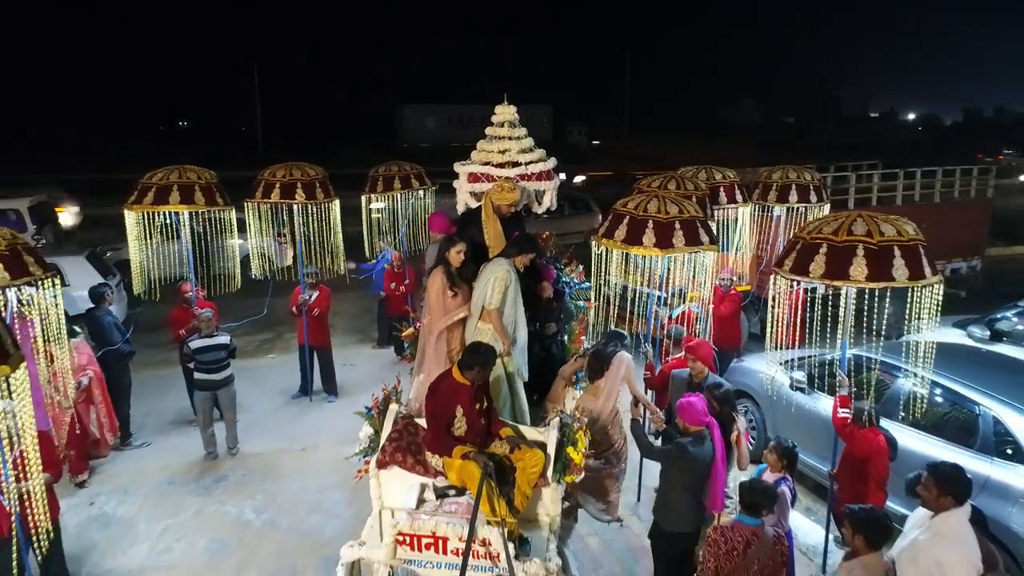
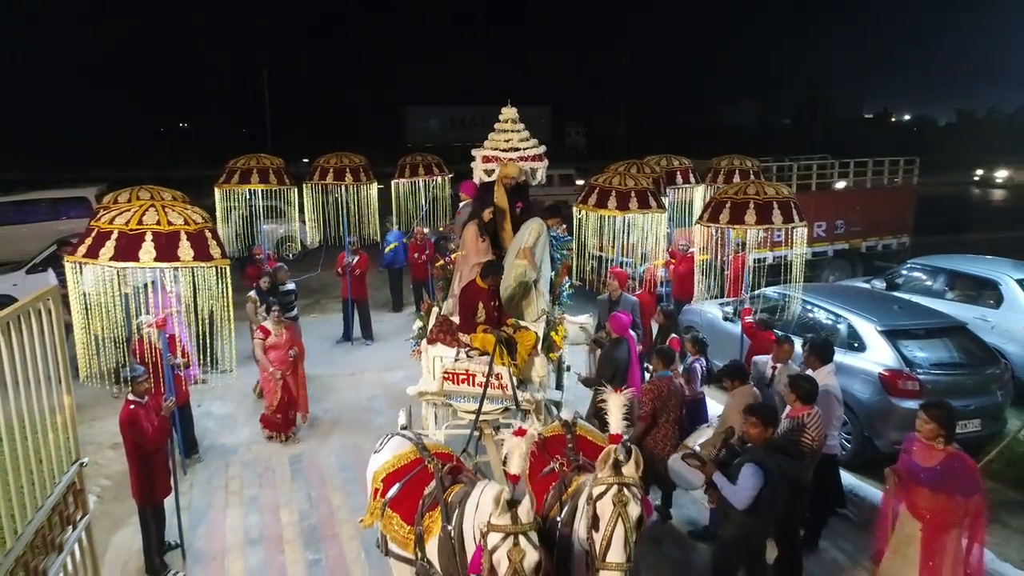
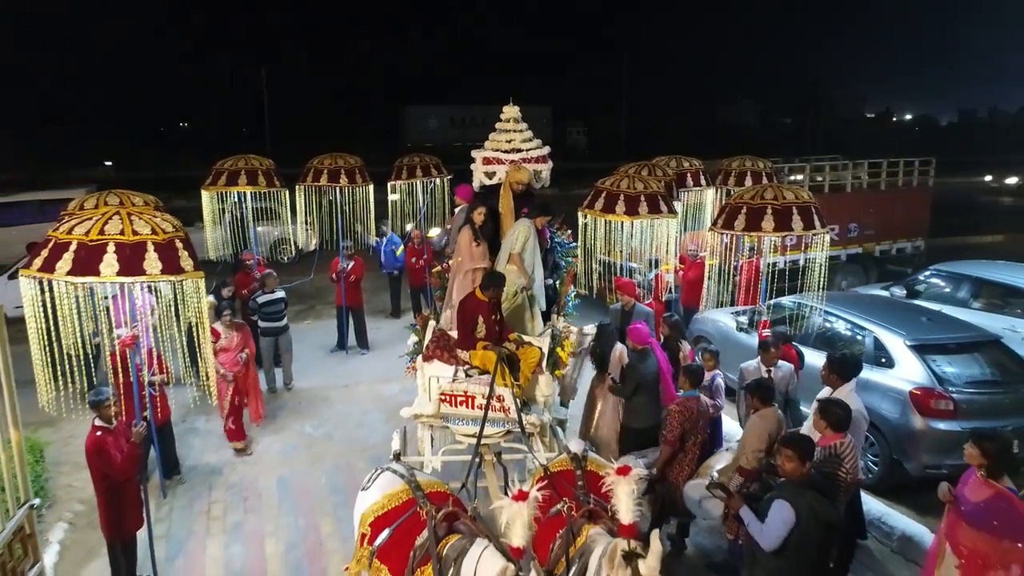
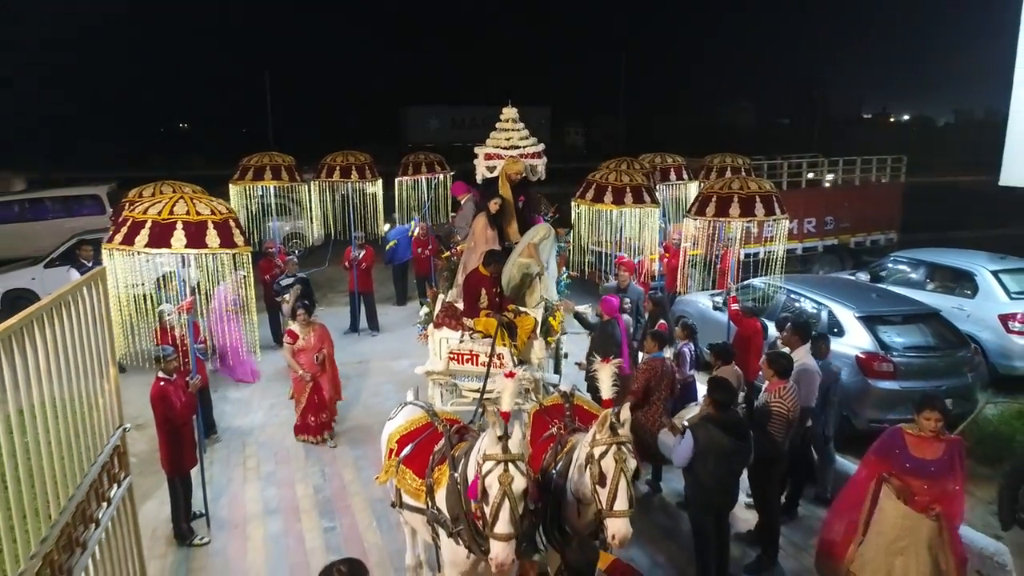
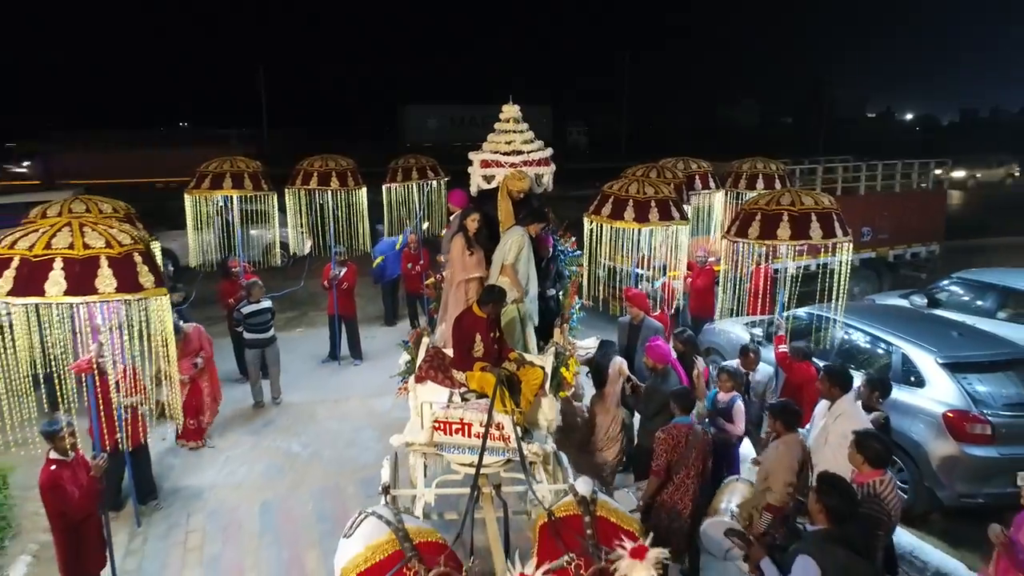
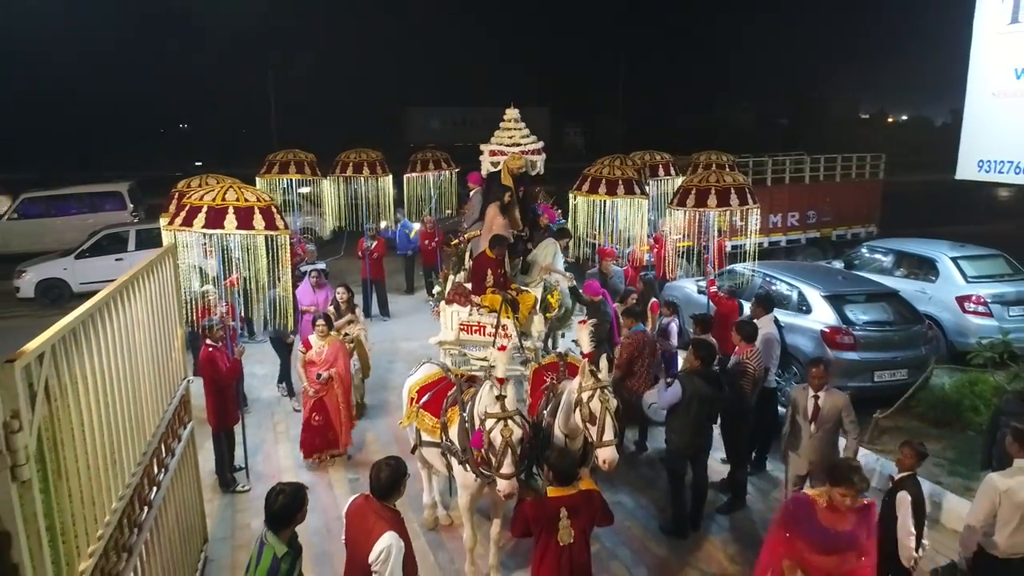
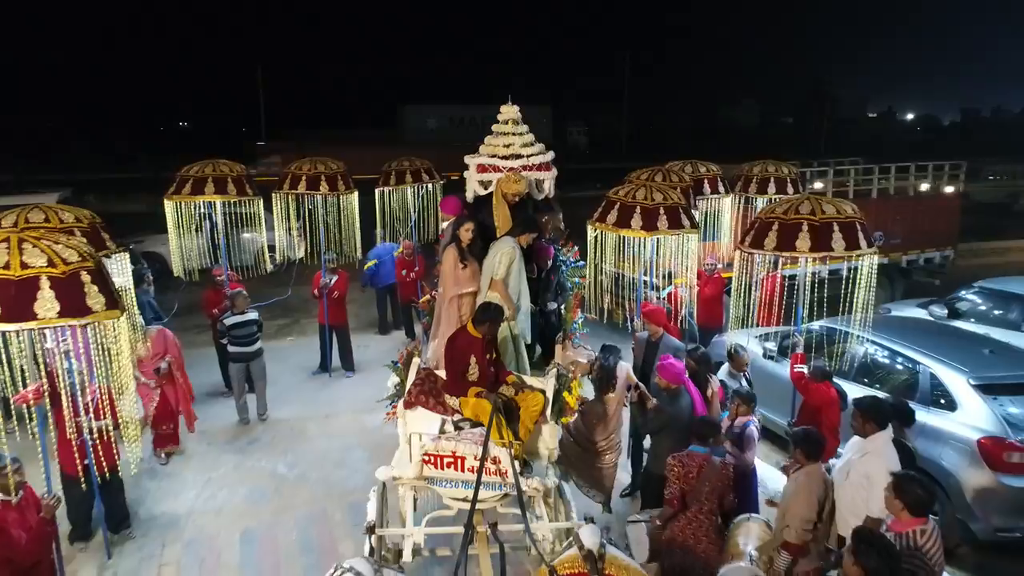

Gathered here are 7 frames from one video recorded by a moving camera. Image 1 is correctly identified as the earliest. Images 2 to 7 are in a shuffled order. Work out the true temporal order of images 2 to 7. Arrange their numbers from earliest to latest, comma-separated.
7, 5, 3, 2, 4, 6
